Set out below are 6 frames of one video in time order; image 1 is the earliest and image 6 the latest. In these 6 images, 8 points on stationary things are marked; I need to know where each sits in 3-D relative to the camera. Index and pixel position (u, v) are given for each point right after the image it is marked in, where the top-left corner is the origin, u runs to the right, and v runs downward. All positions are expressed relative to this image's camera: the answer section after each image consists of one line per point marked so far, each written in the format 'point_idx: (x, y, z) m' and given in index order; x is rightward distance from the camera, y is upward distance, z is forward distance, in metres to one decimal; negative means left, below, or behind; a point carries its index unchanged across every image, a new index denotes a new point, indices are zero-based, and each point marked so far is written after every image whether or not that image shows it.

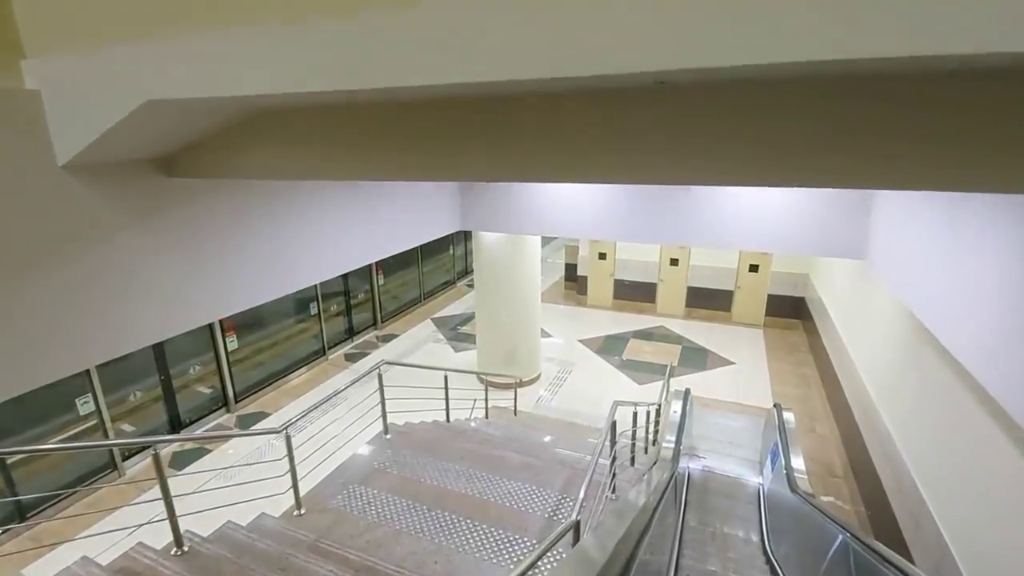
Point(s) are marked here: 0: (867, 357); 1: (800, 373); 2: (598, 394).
0: (+3.9, -0.7, +5.6) m
1: (+4.5, -1.3, +7.8) m
2: (+1.3, -1.5, +7.4) m
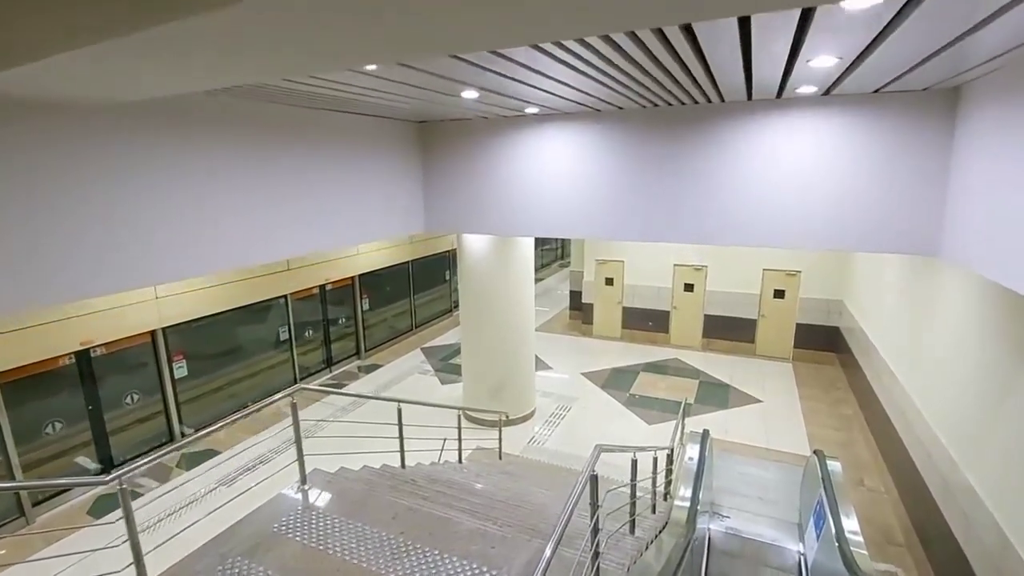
0: (+3.8, -0.9, +4.6) m
1: (+4.3, -1.7, +6.7) m
2: (+1.1, -1.8, +6.3) m
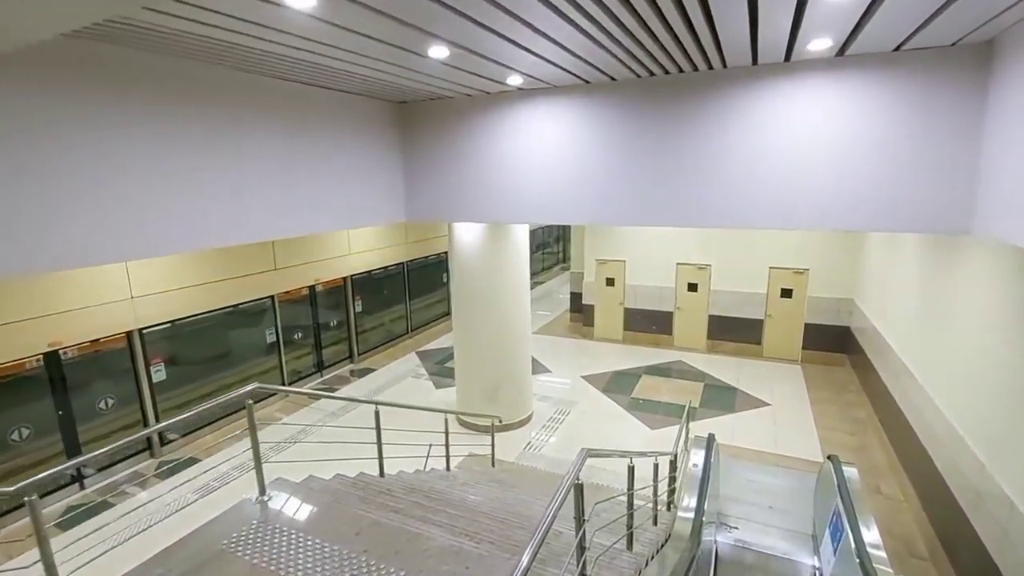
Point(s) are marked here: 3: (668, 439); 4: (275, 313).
0: (+3.7, -0.9, +4.2) m
1: (+4.3, -1.6, +6.3) m
2: (+1.1, -1.8, +6.0) m
3: (+1.8, -1.8, +6.0) m
4: (-3.4, -0.4, +7.2) m
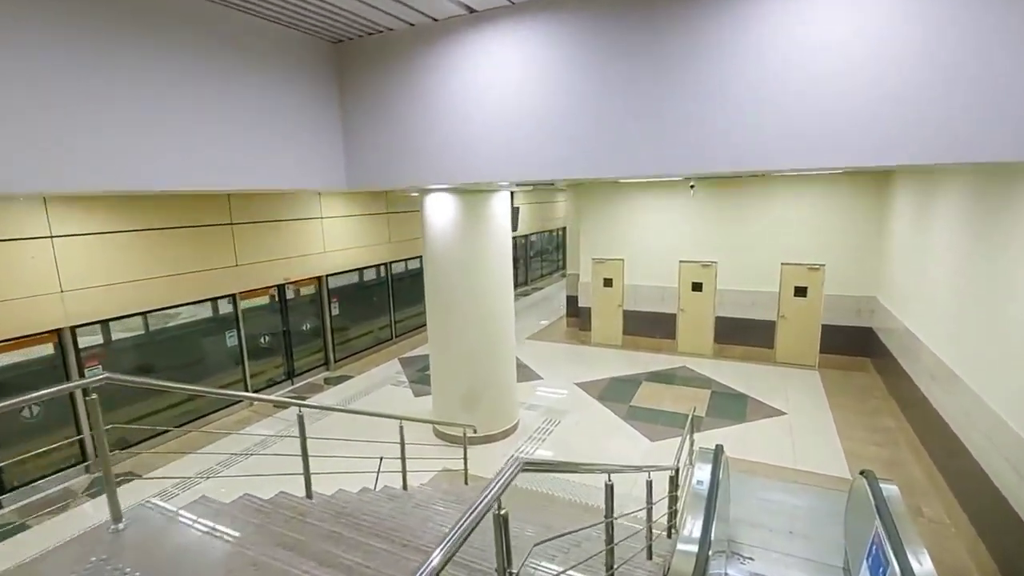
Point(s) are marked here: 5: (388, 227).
0: (+3.5, -0.7, +3.5) m
1: (+4.1, -1.5, +5.6) m
2: (+0.9, -1.7, +5.3) m
3: (+1.6, -1.7, +5.2) m
4: (-3.6, -0.3, +6.6) m
5: (-2.2, +1.1, +8.9) m
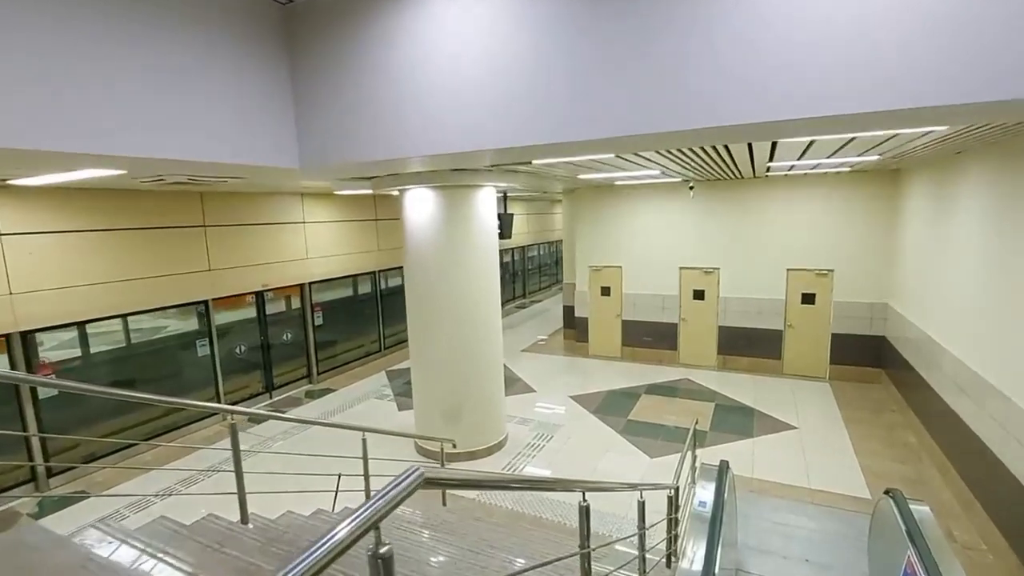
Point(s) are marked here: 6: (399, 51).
0: (+3.3, -0.7, +3.1) m
1: (+4.0, -1.6, +5.1) m
2: (+0.7, -1.8, +4.9) m
3: (+1.5, -1.7, +4.8) m
4: (-3.7, -0.4, +6.2) m
5: (-2.3, +0.9, +8.6) m
6: (-0.5, +1.1, +2.5) m
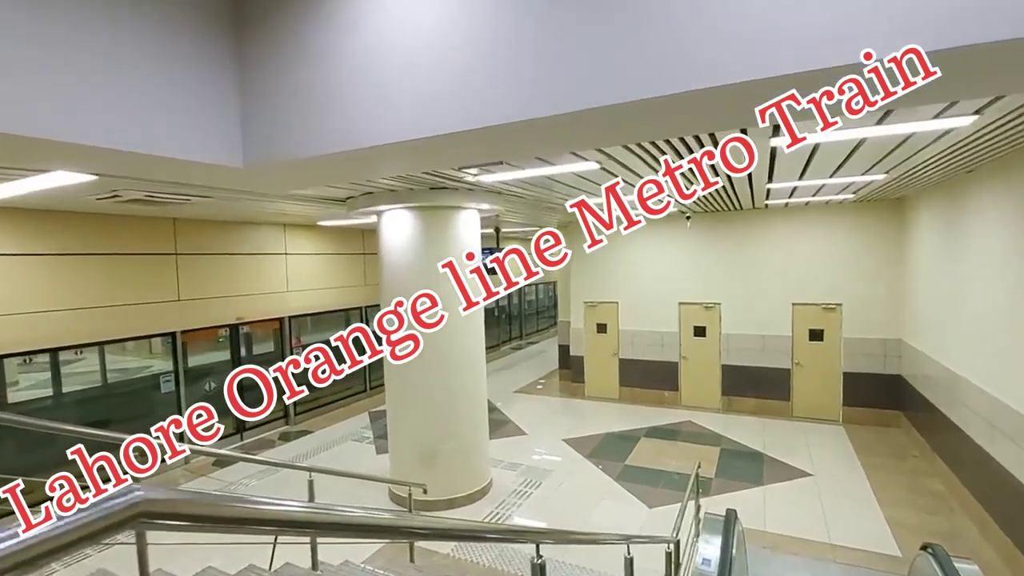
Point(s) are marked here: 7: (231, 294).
0: (+3.2, -0.8, +2.7) m
1: (+3.8, -1.9, +4.6) m
2: (+0.6, -2.0, +4.4) m
3: (+1.4, -2.0, +4.3) m
4: (-3.8, -0.8, +5.9) m
5: (-2.4, +0.3, +8.3) m
6: (-0.7, +1.1, +2.3) m
7: (-3.5, -0.1, +6.3) m
